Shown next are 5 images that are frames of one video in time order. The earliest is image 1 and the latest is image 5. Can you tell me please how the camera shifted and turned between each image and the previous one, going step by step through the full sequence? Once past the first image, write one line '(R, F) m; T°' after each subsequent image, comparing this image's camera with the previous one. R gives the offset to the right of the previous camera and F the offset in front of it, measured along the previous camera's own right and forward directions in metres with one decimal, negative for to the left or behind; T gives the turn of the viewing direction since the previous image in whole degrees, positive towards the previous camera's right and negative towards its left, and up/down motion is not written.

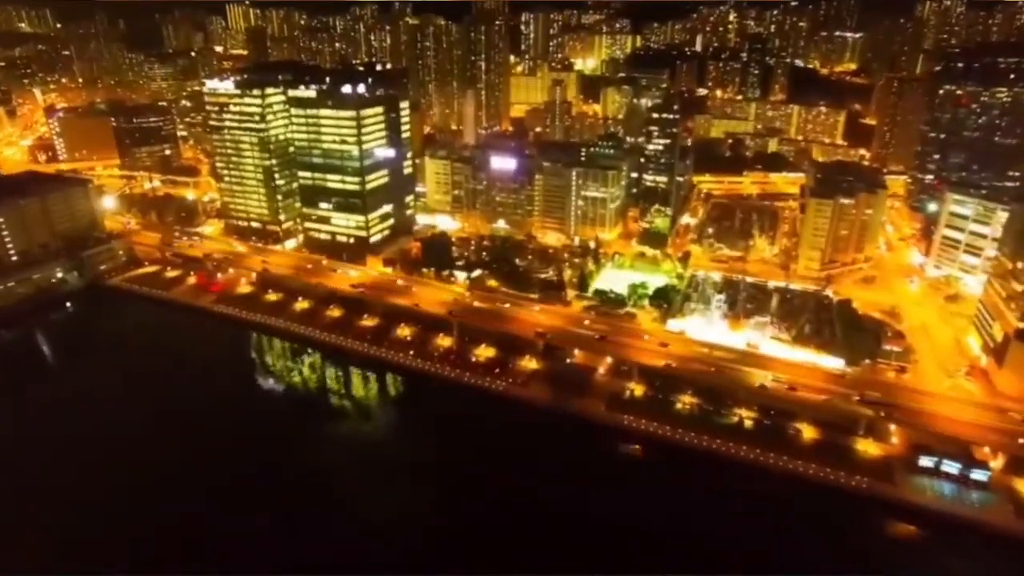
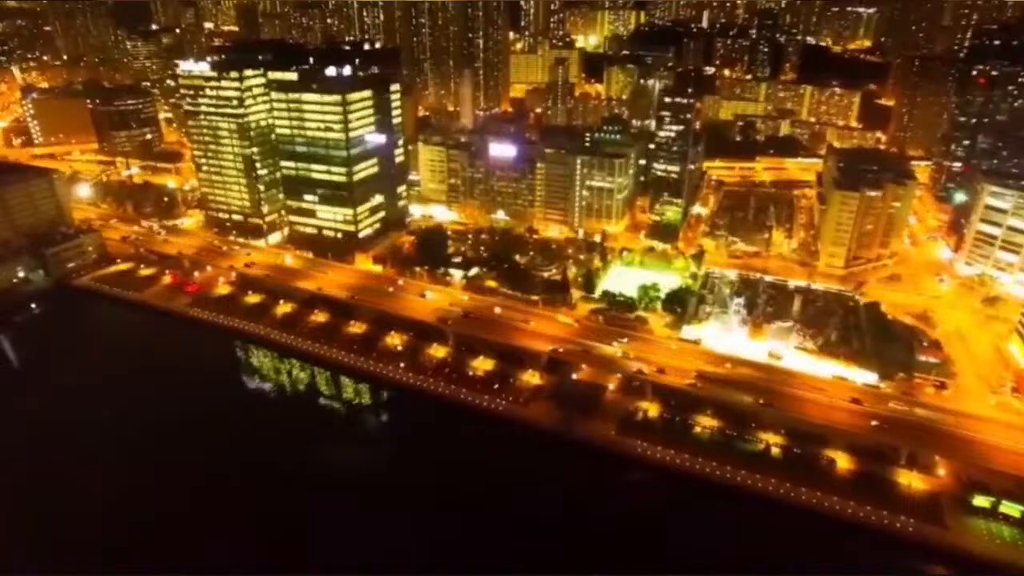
(0.0, +2.1) m; 0°
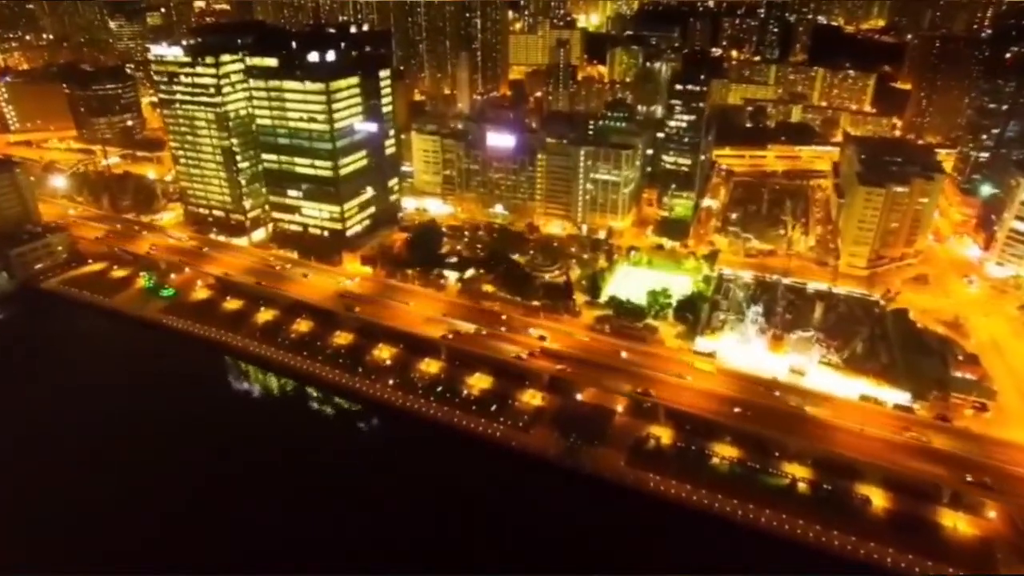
(0.0, +1.8) m; 0°
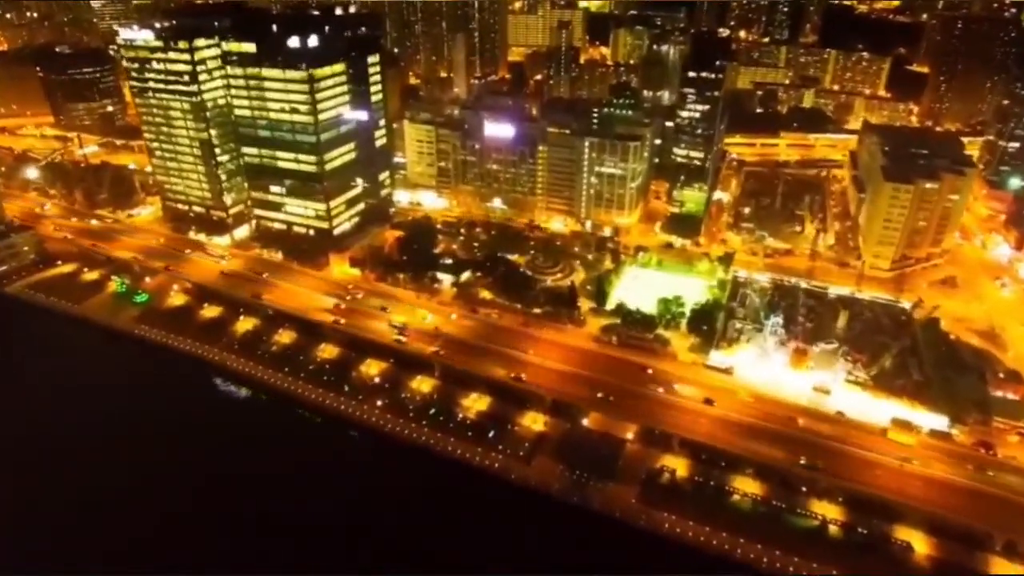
(0.0, +1.7) m; 0°
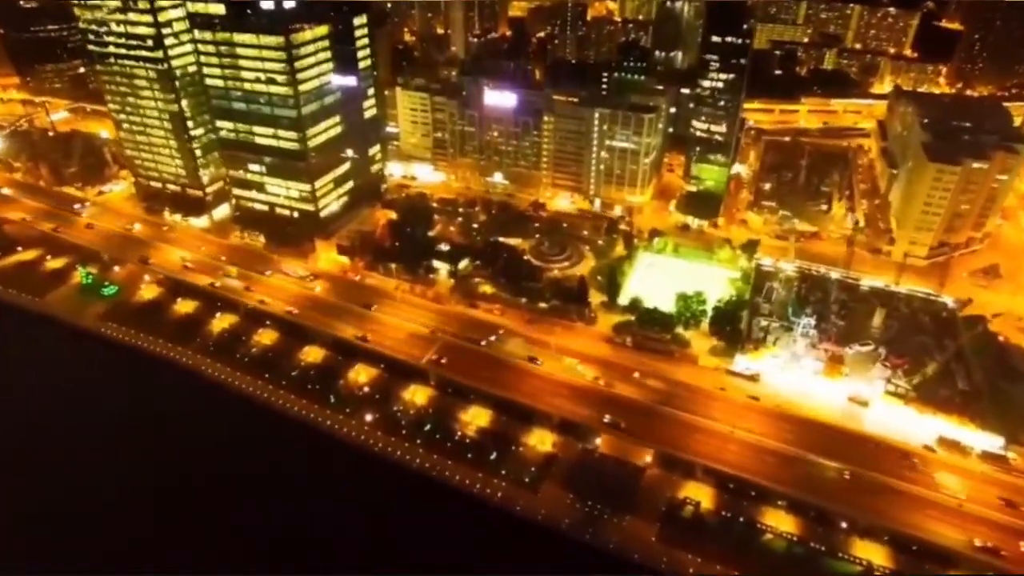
(-0.1, +2.0) m; 0°
